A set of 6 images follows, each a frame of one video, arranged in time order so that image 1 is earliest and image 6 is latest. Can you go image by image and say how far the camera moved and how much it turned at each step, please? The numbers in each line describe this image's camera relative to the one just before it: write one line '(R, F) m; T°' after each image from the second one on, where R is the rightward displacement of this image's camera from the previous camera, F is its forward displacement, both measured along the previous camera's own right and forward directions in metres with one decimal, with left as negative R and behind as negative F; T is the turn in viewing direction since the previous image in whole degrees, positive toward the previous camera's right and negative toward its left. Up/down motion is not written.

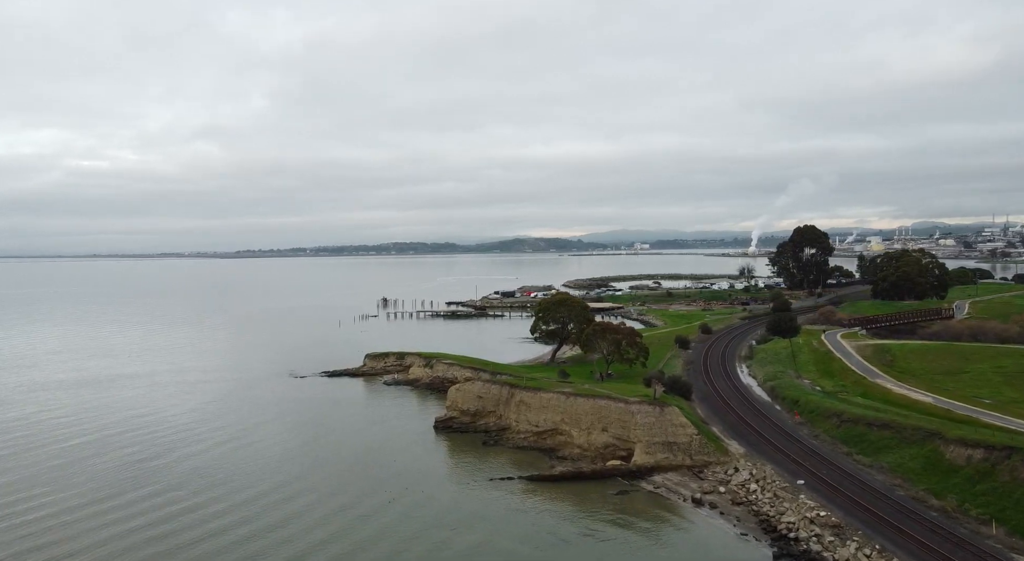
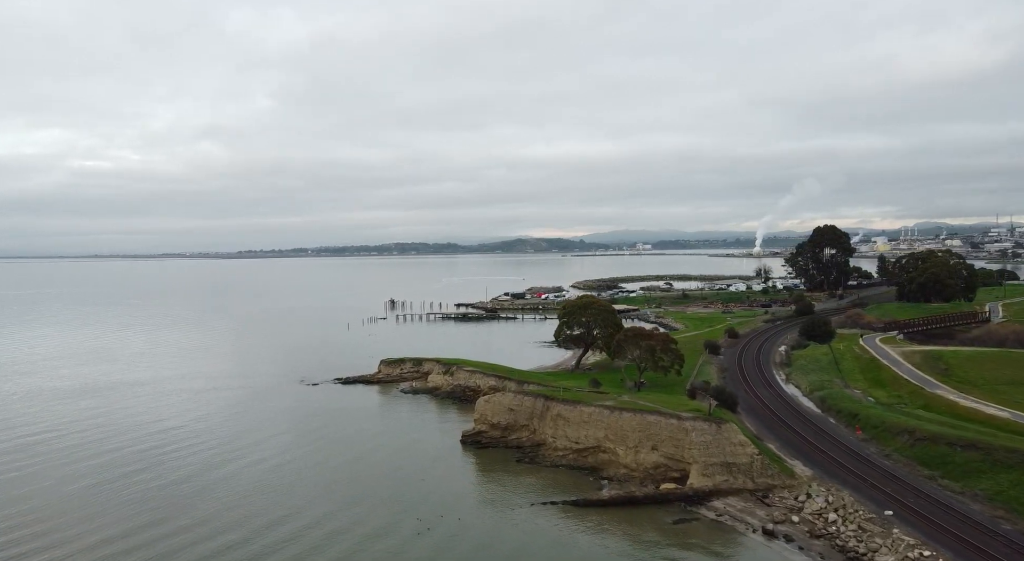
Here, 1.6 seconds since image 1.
(-1.8, +3.4) m; 0°
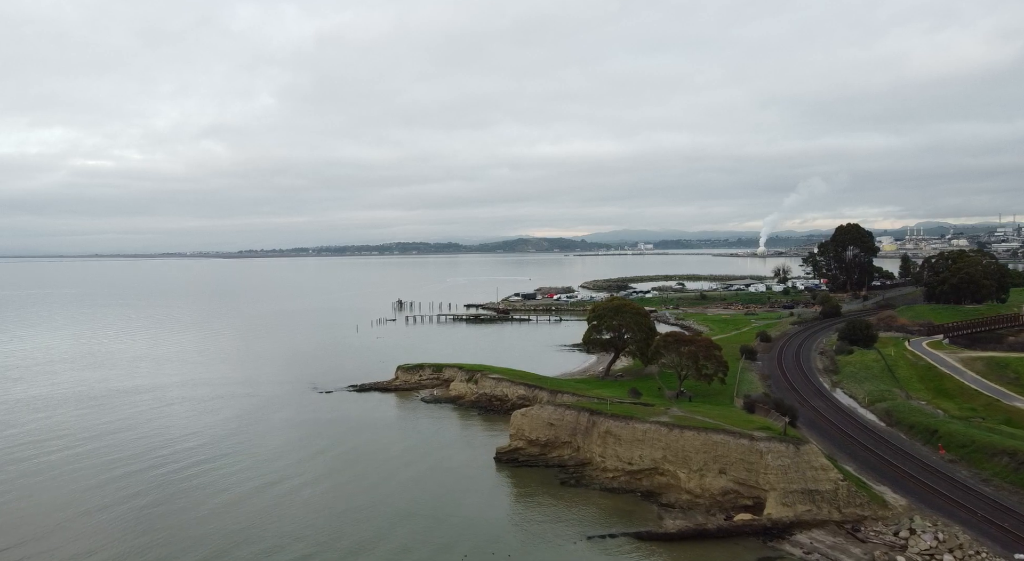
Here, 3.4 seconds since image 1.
(-1.9, +3.9) m; 0°
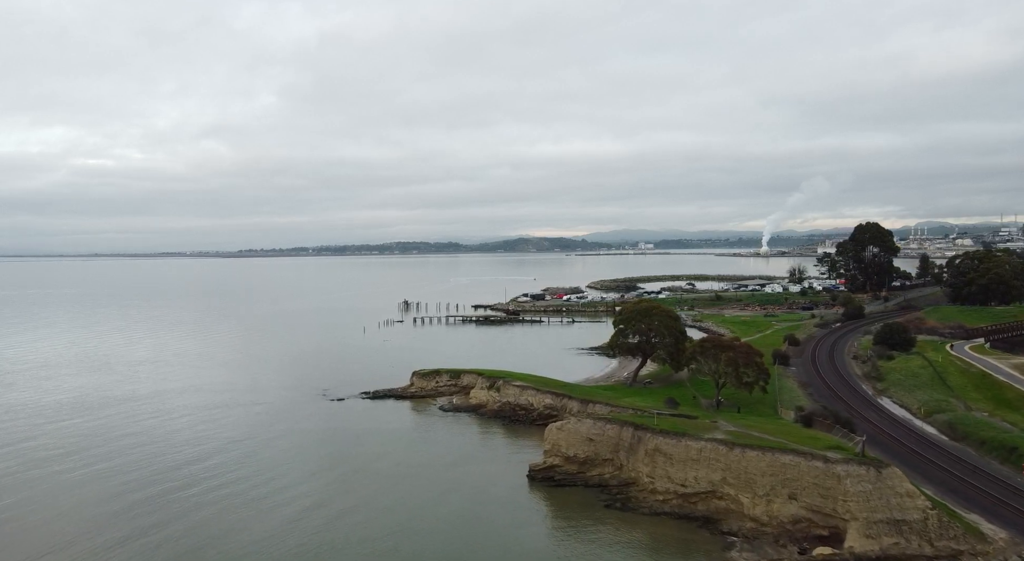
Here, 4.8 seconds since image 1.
(-1.6, +3.3) m; 0°
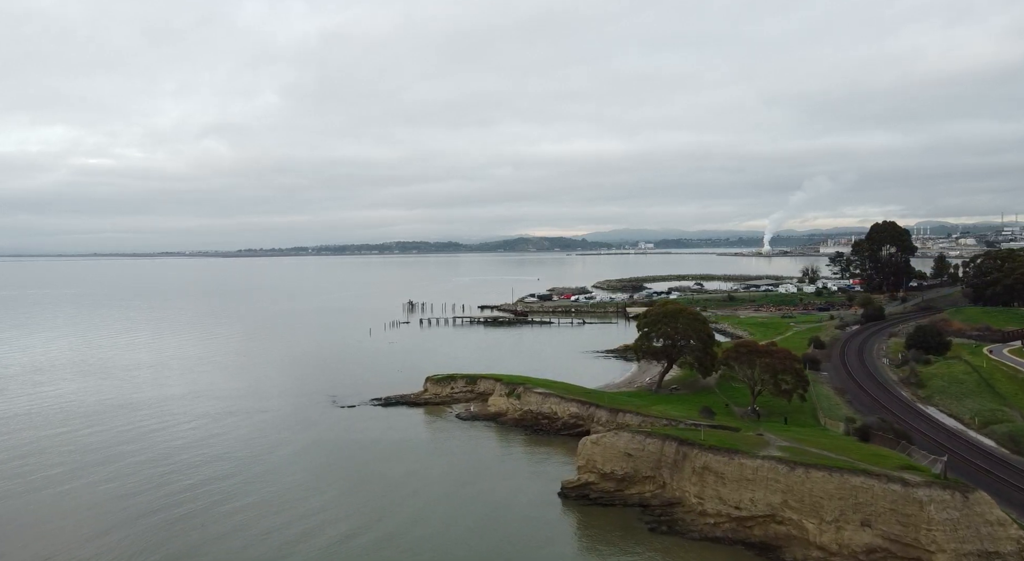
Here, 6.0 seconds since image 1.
(-1.3, +2.8) m; 0°
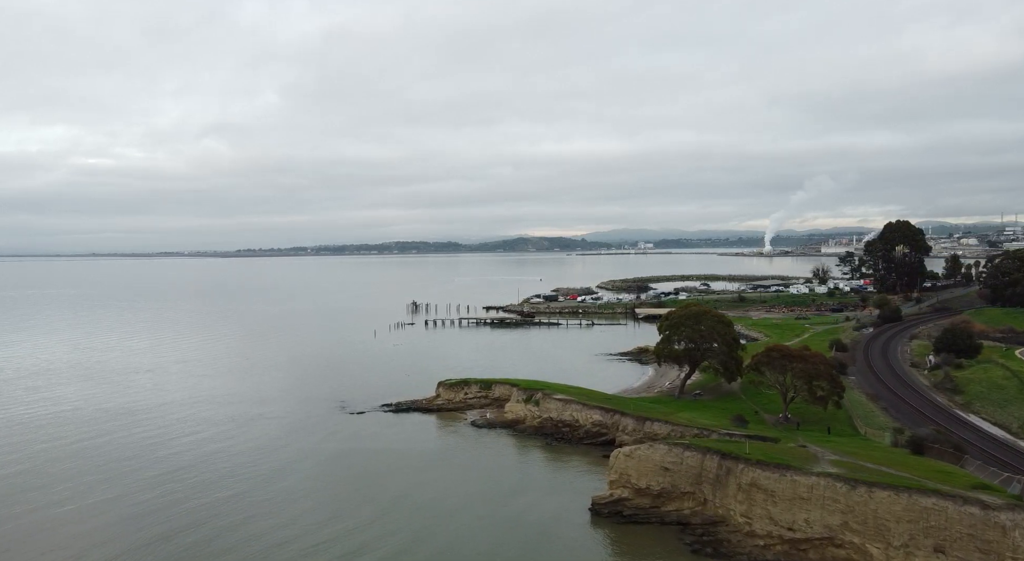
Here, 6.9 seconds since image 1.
(-1.1, +2.2) m; 0°
